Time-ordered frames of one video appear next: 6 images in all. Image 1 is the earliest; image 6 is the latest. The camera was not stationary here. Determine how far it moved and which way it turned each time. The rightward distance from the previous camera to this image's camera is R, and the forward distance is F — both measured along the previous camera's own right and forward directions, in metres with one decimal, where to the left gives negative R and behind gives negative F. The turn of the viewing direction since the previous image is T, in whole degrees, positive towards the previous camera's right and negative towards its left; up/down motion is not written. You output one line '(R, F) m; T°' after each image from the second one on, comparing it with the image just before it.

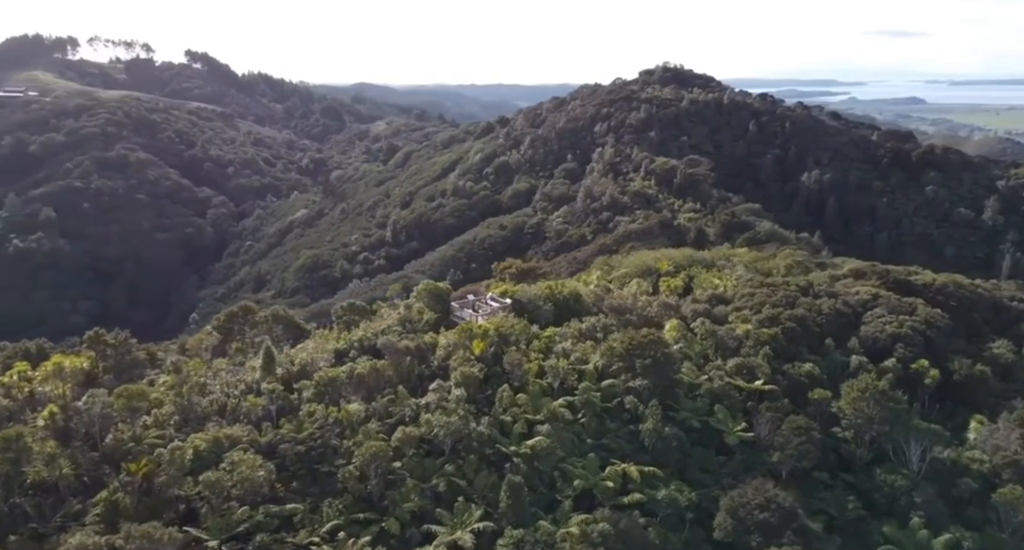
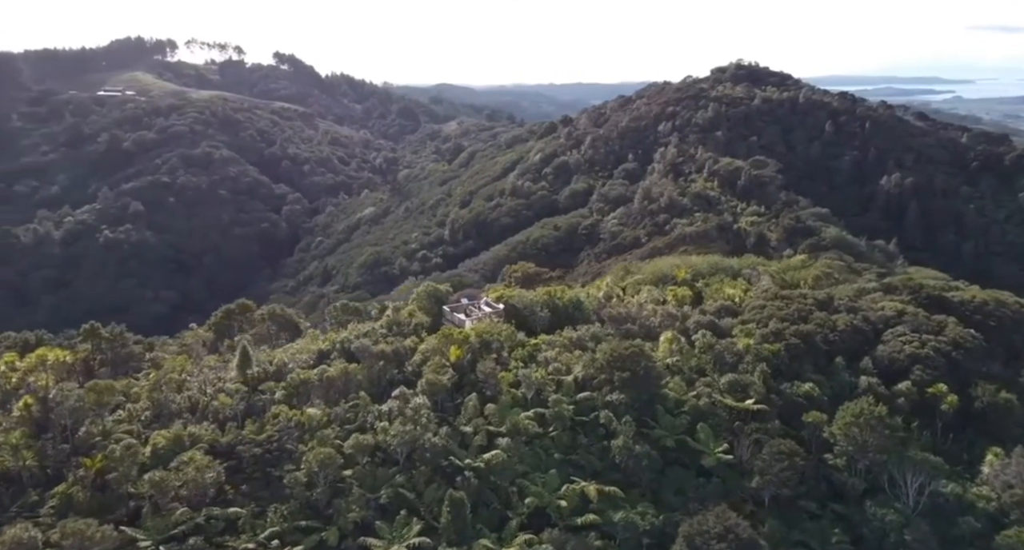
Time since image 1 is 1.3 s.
(+2.5, +0.7) m; -5°
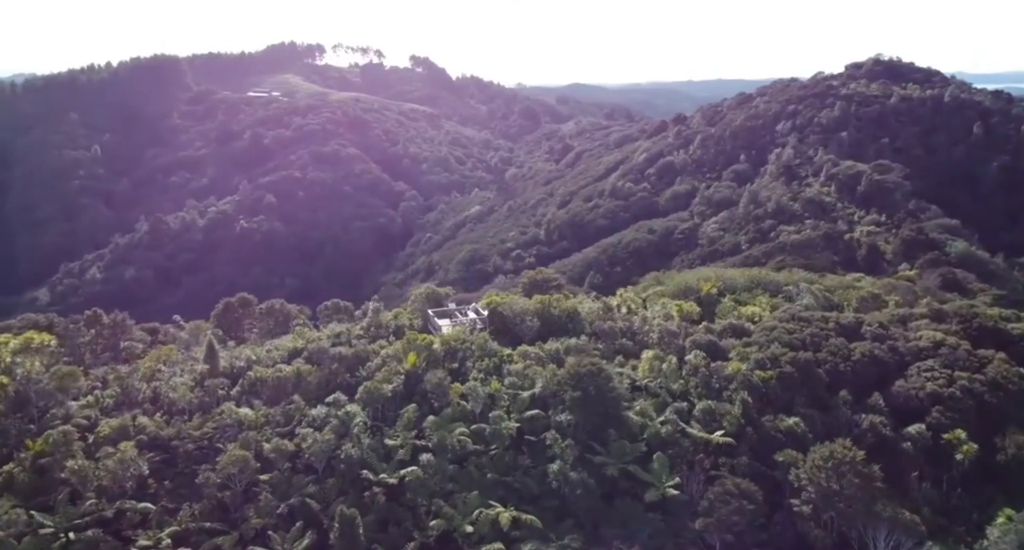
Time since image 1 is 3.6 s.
(+4.2, +1.2) m; -8°
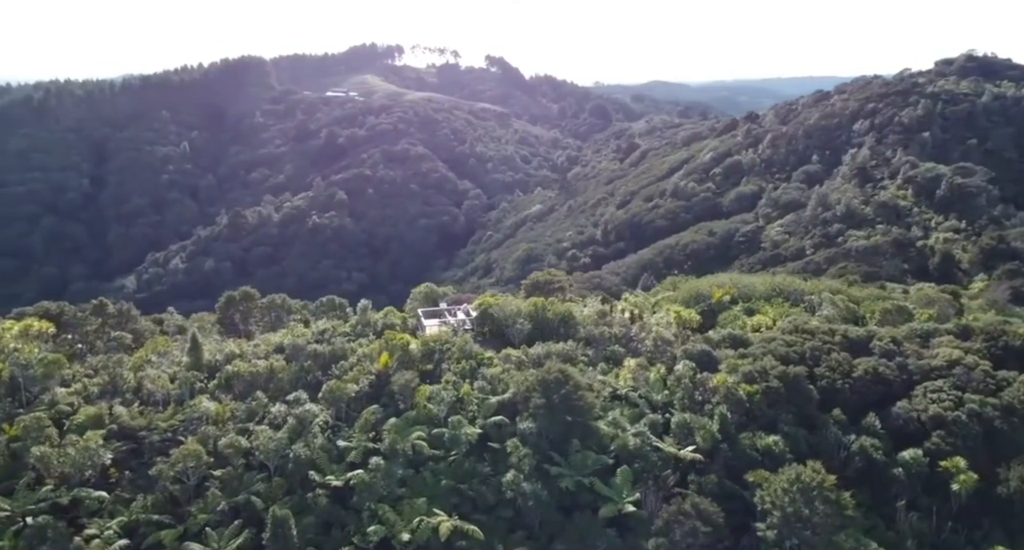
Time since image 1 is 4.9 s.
(+2.5, +0.5) m; -5°
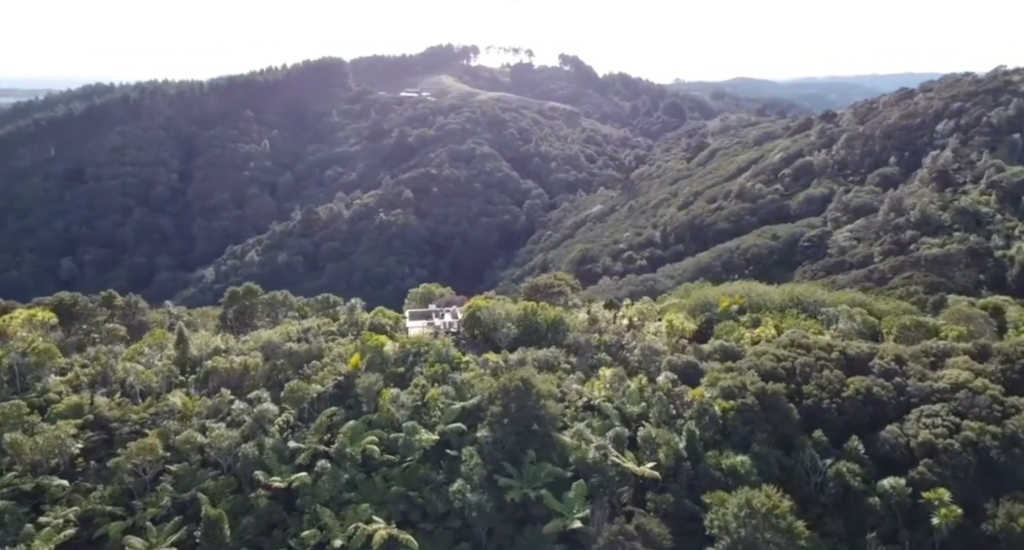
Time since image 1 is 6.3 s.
(+2.6, +0.4) m; -5°
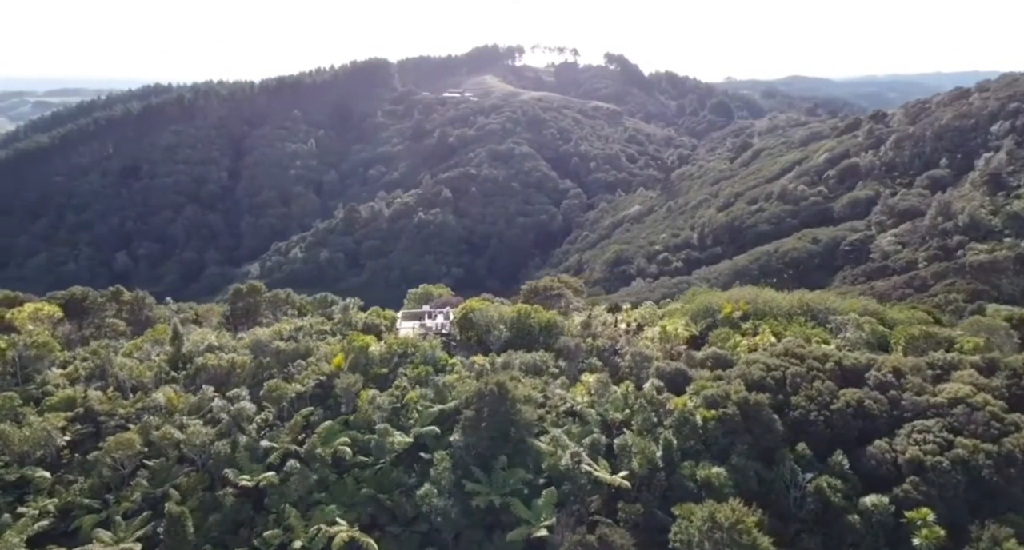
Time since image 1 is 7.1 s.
(+1.6, +0.1) m; -3°
